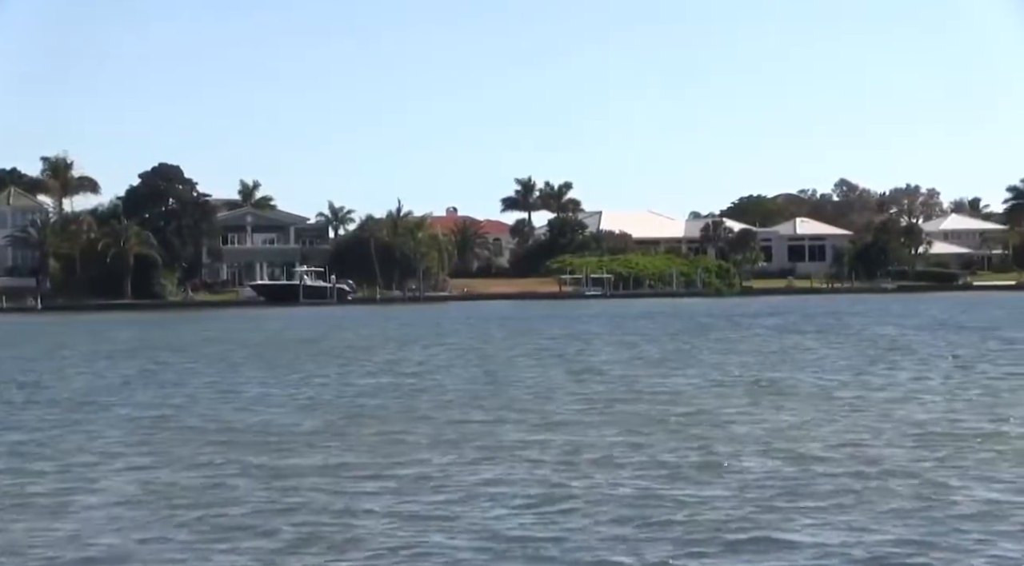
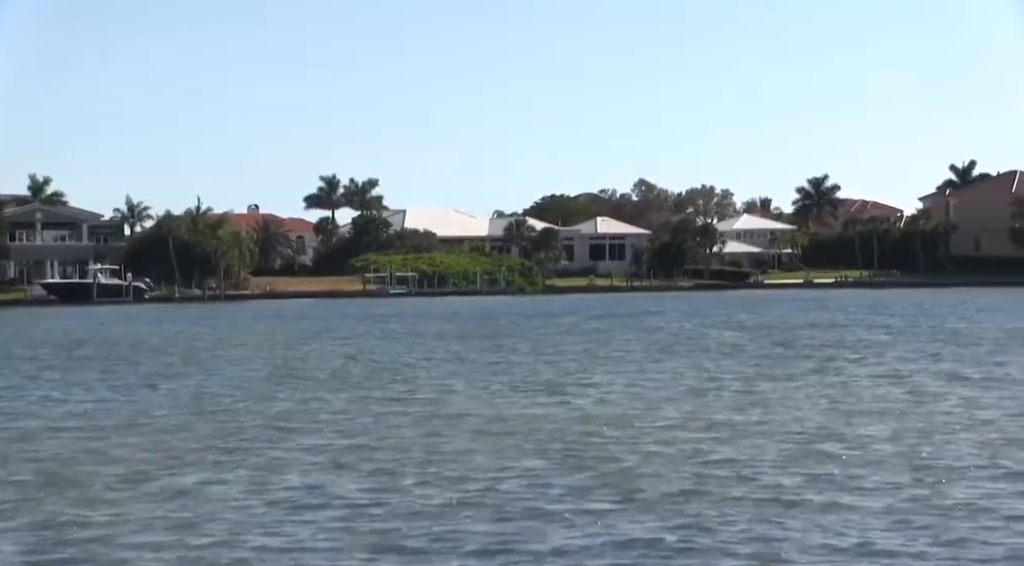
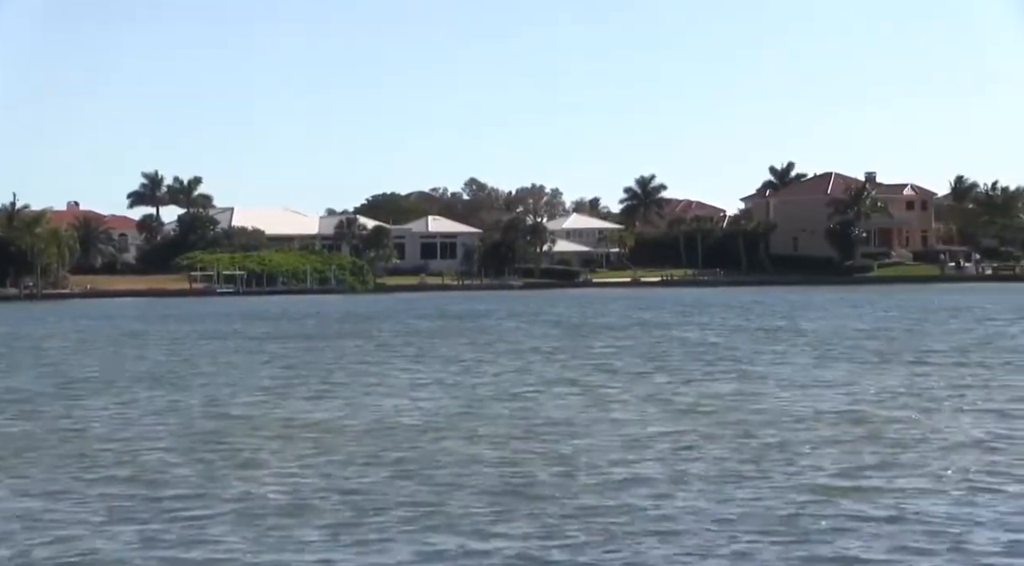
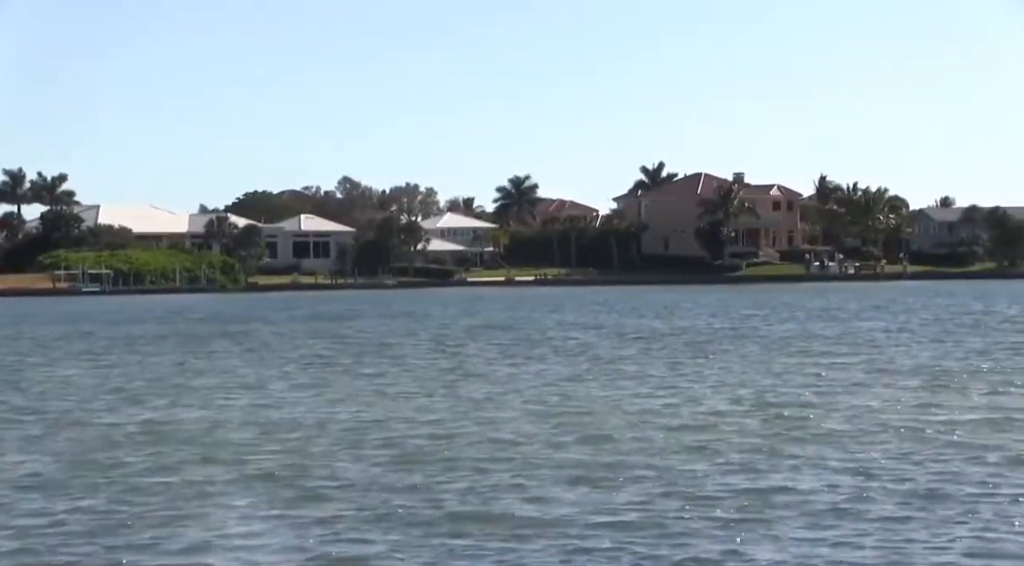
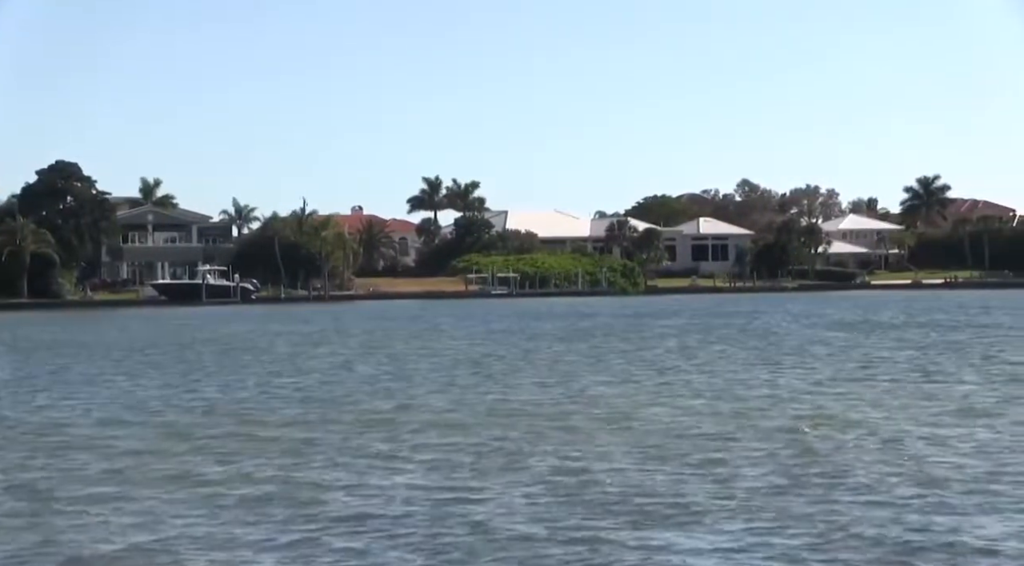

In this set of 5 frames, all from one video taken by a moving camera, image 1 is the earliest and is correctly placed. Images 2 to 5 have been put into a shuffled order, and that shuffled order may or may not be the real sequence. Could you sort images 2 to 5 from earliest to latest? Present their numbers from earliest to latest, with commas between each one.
5, 2, 3, 4
